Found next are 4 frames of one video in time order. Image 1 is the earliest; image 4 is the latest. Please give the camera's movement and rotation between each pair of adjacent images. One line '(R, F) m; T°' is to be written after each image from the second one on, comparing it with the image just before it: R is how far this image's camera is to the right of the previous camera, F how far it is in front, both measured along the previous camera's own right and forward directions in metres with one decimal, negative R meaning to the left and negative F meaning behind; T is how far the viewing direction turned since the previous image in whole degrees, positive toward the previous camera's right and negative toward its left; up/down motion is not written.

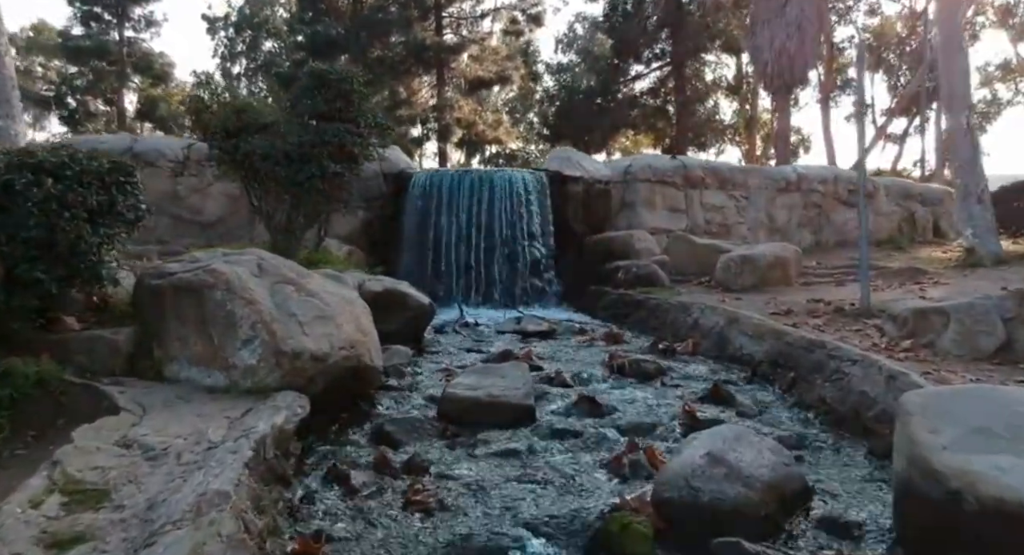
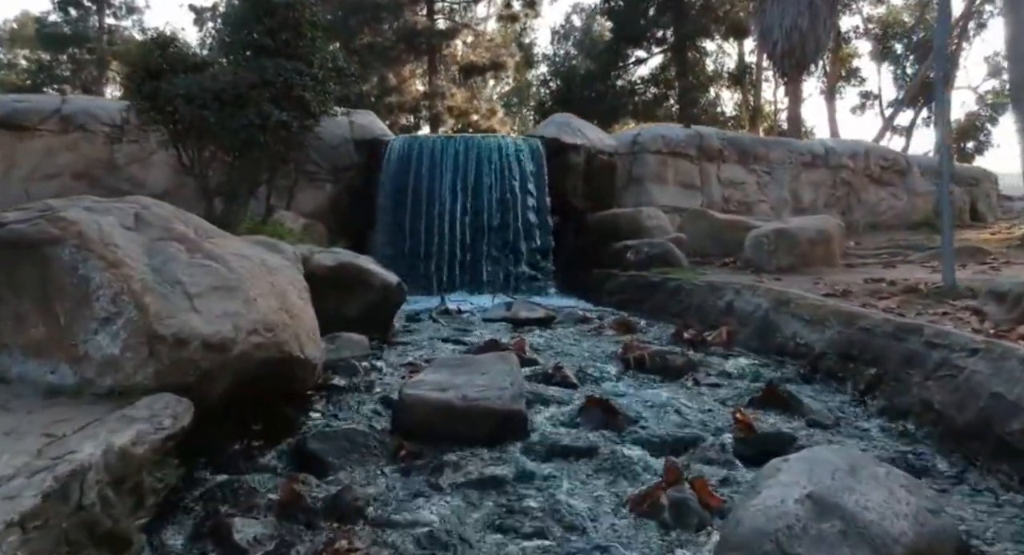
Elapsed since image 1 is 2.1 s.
(+0.1, +1.8) m; 0°
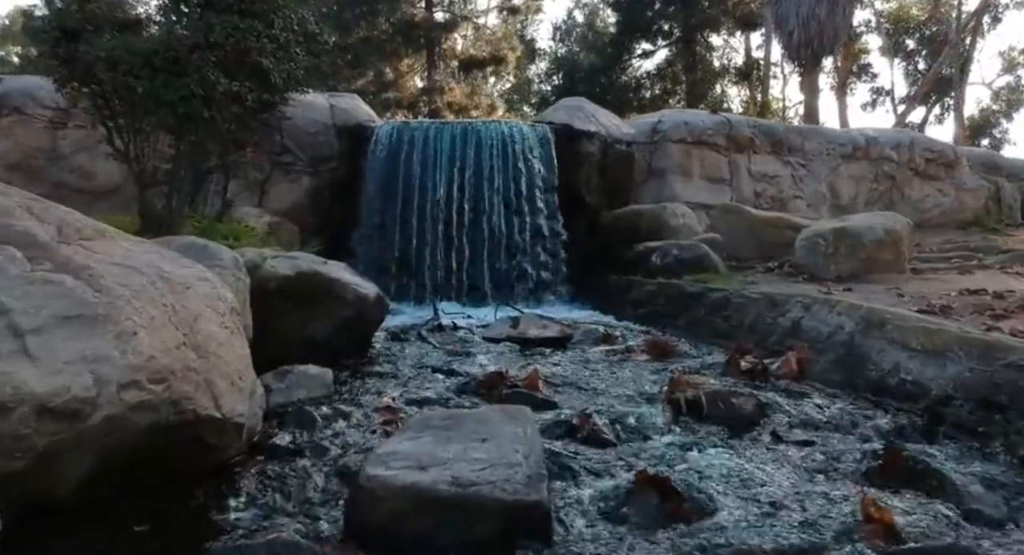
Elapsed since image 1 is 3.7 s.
(-0.1, +1.5) m; 0°
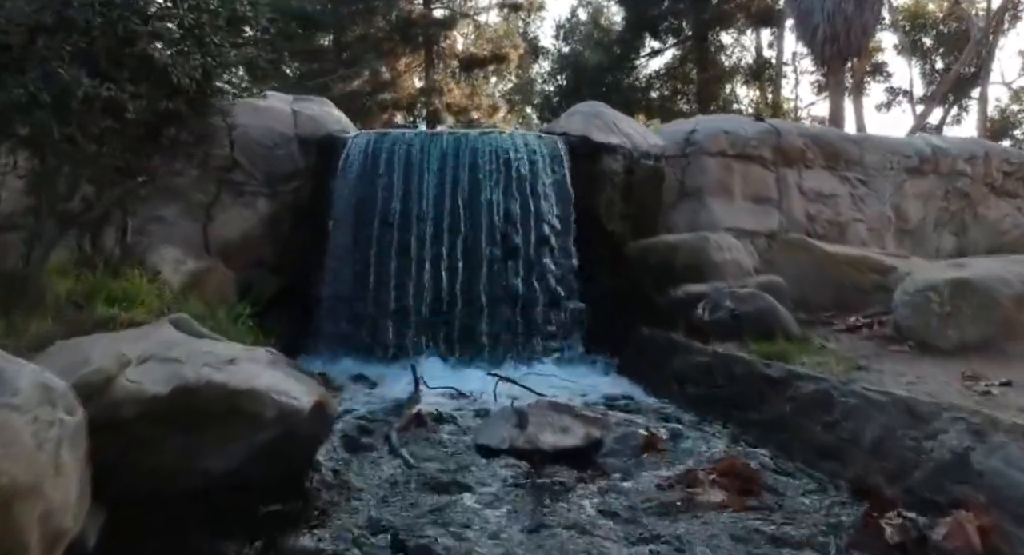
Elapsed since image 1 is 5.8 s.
(0.0, +2.1) m; 0°
